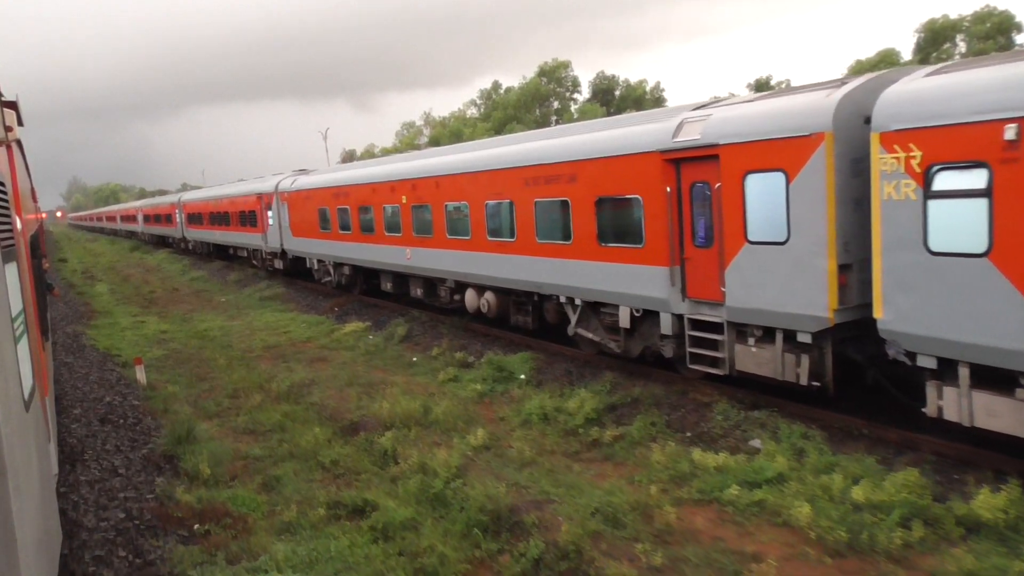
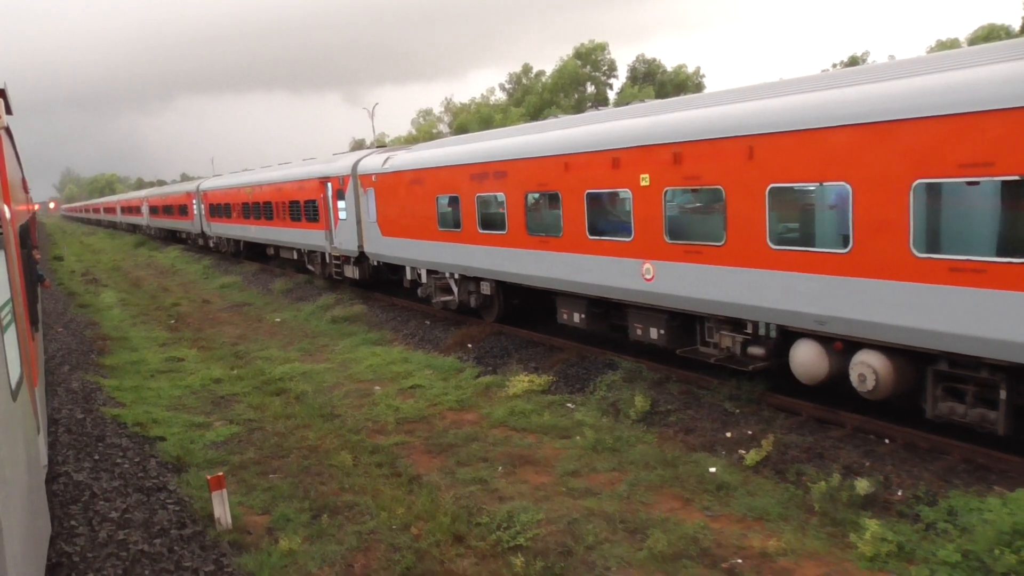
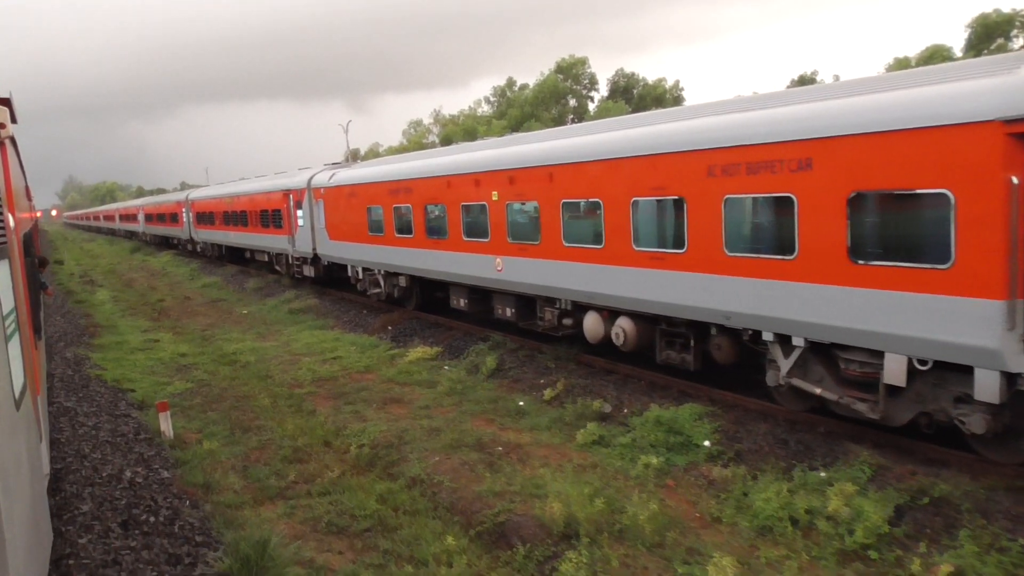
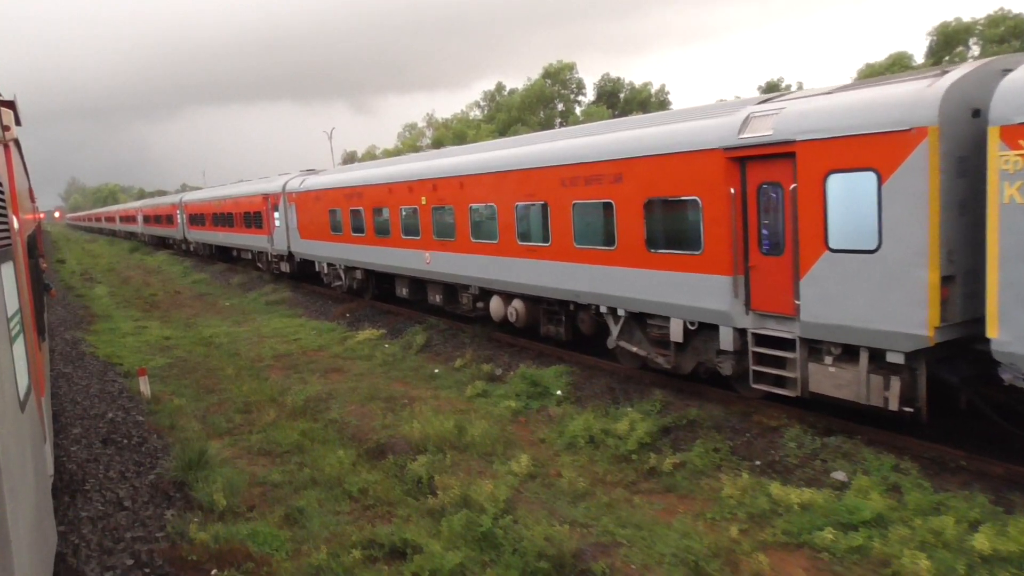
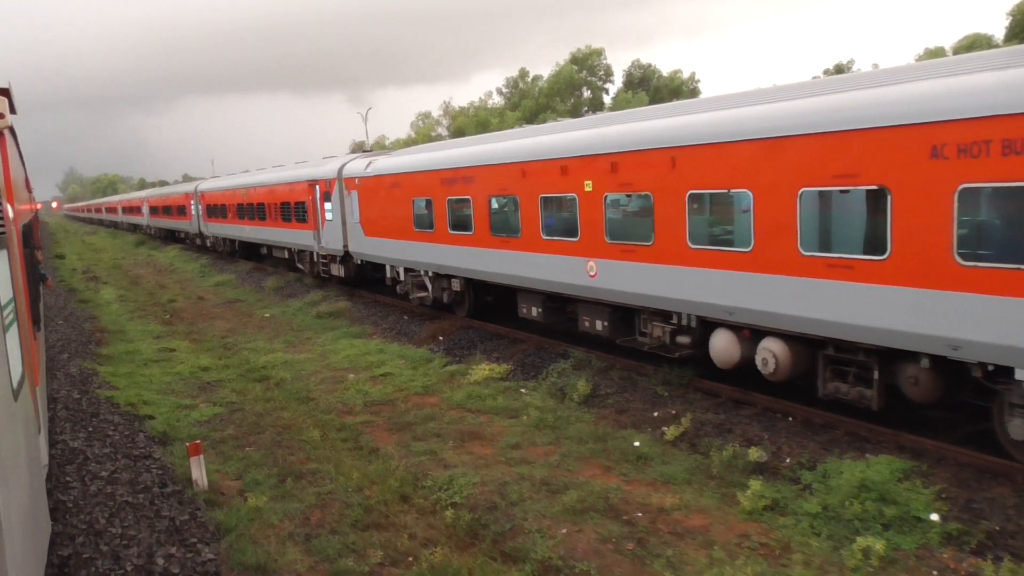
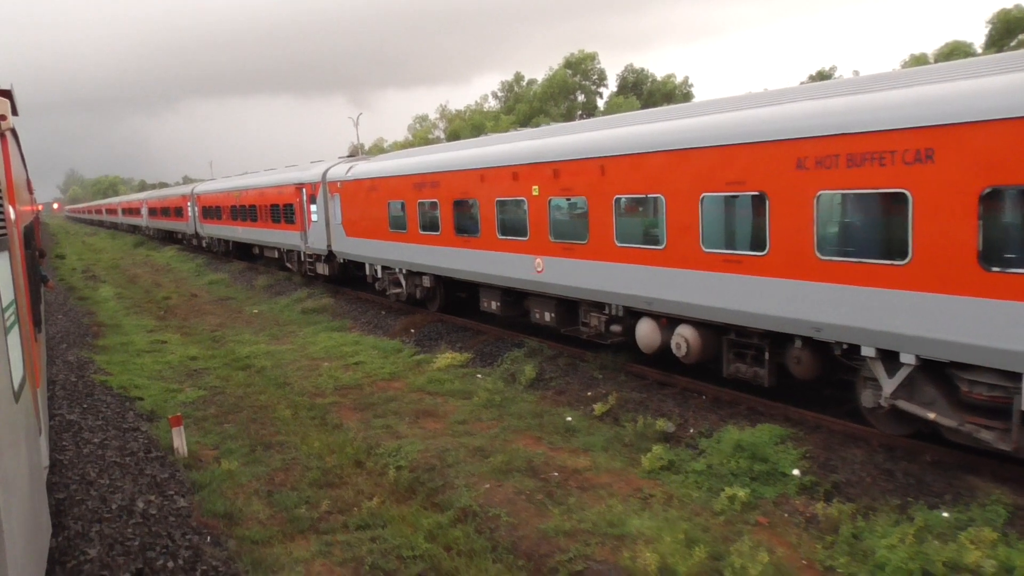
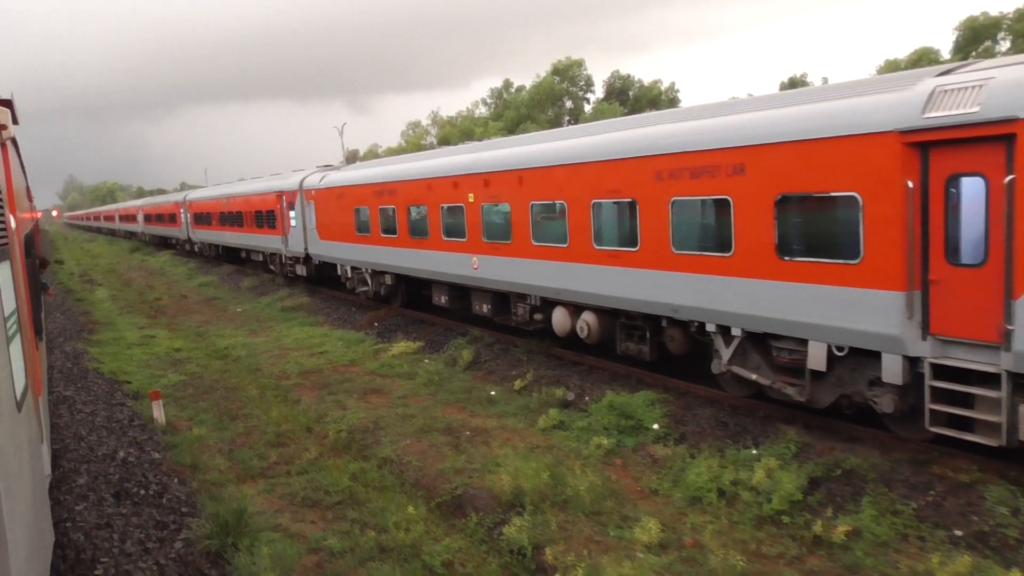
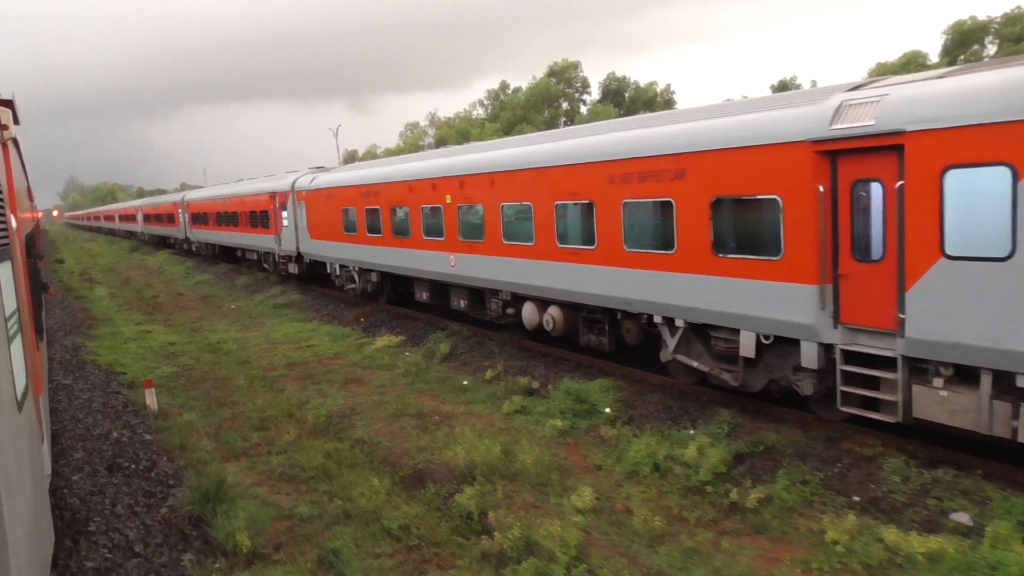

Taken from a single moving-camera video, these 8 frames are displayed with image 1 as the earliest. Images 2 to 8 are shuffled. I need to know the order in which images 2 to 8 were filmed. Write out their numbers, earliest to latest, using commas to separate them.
4, 8, 7, 3, 6, 5, 2
